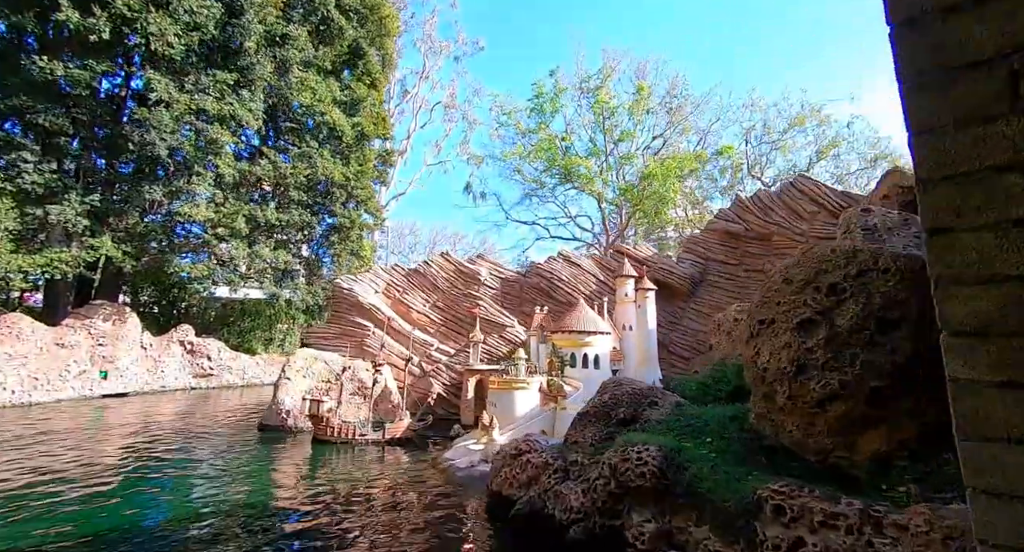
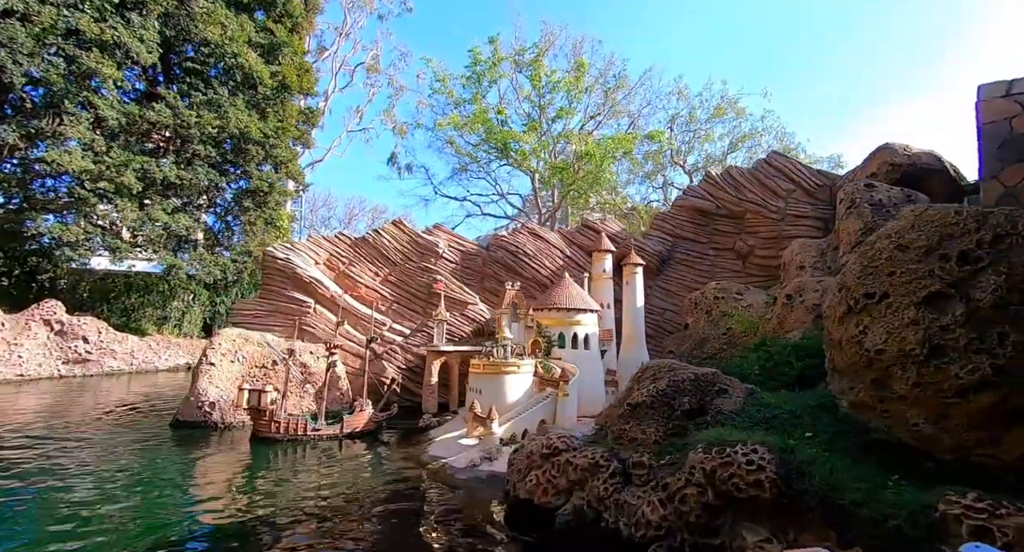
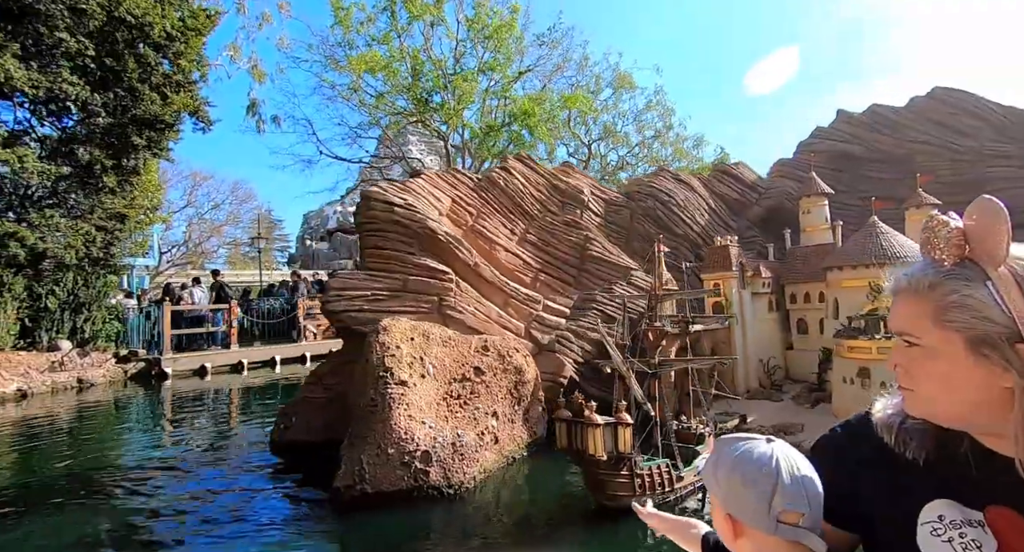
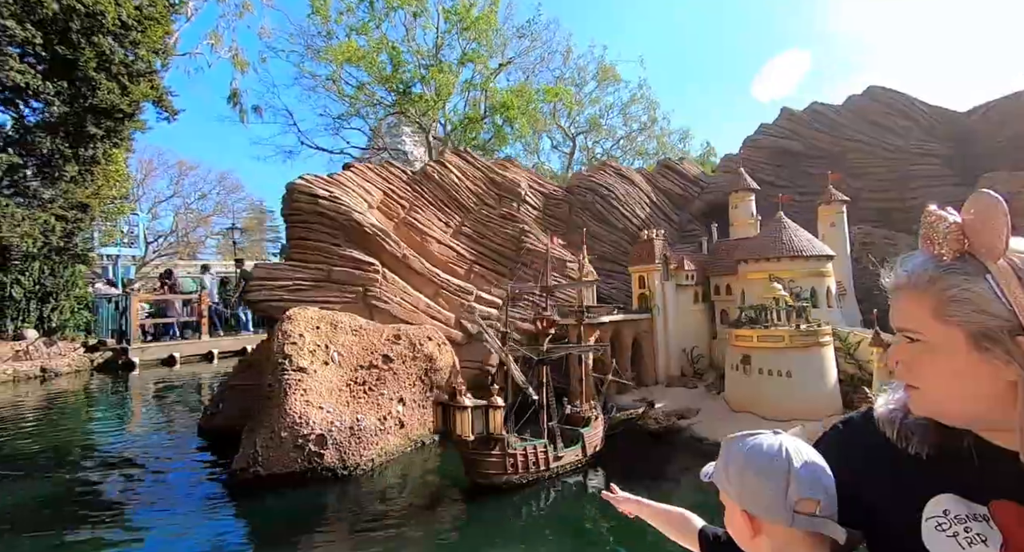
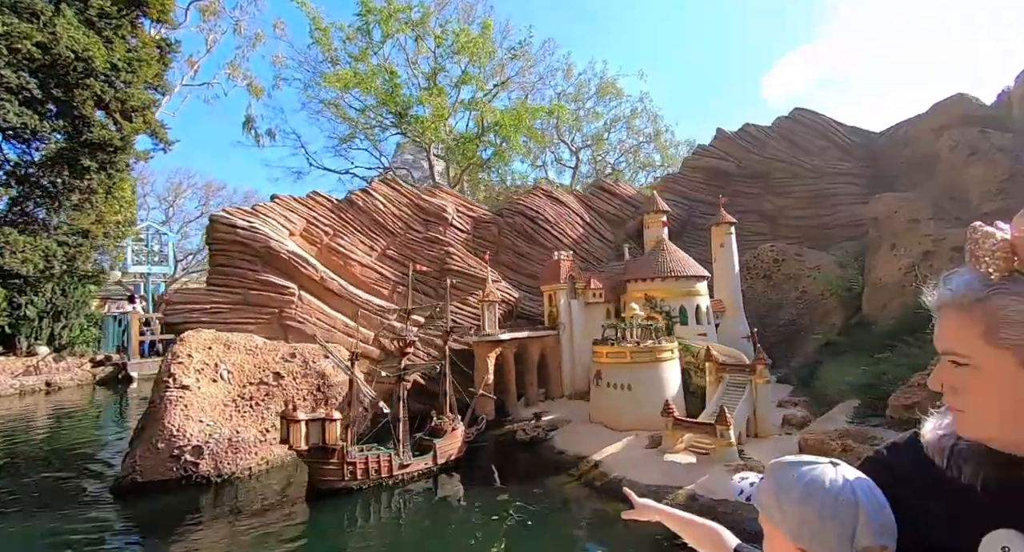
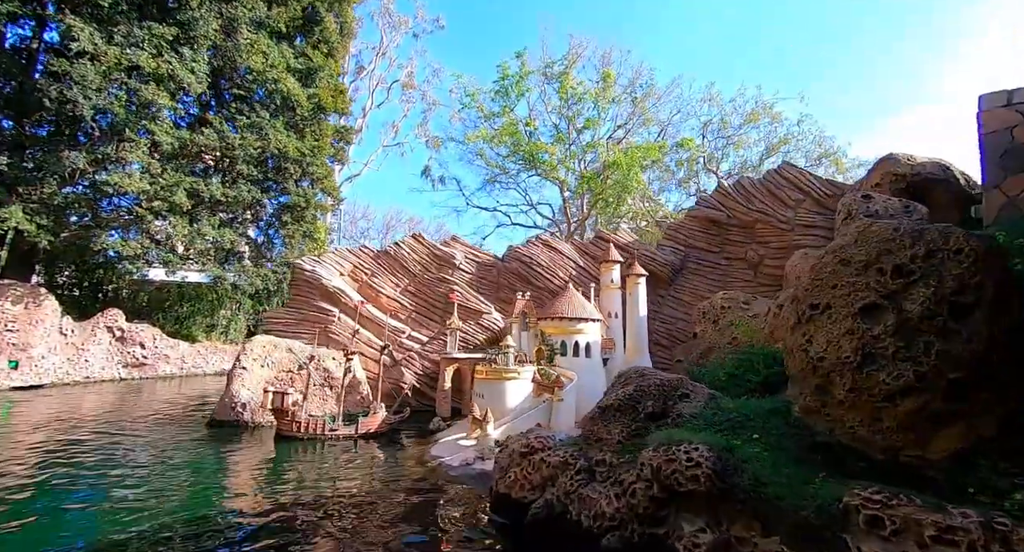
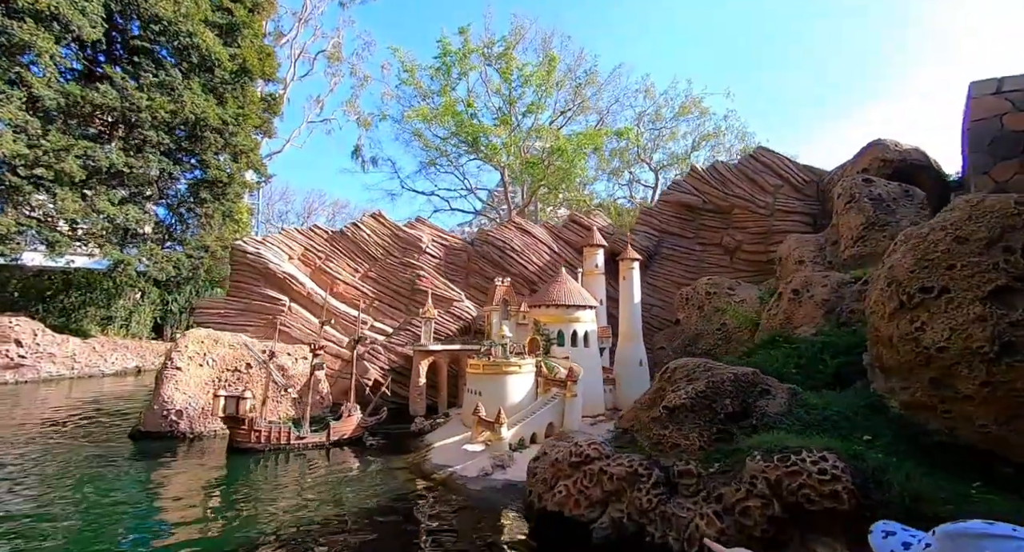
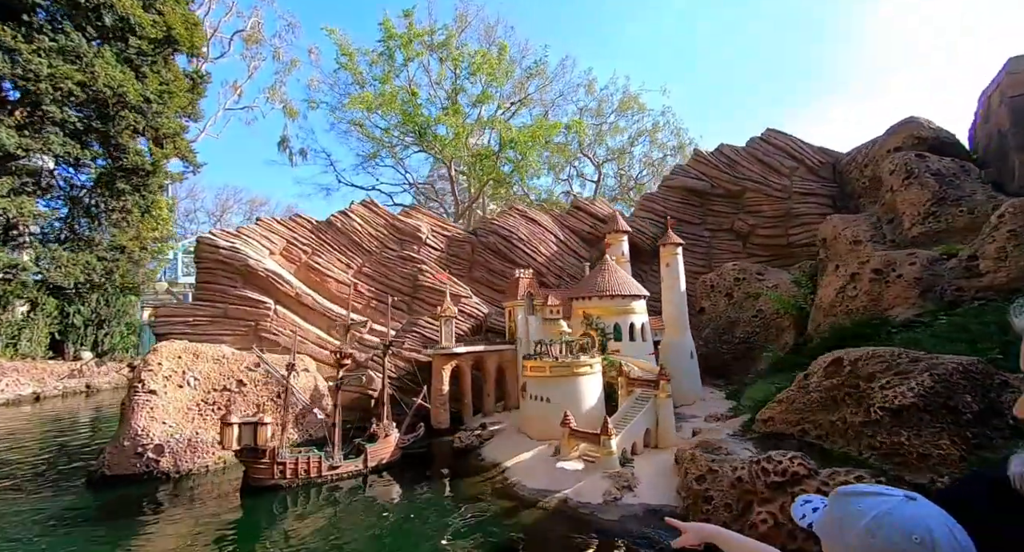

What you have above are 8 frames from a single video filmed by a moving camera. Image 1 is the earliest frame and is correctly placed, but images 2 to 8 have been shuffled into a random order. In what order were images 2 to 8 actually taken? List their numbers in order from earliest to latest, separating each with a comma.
6, 2, 7, 8, 5, 4, 3
